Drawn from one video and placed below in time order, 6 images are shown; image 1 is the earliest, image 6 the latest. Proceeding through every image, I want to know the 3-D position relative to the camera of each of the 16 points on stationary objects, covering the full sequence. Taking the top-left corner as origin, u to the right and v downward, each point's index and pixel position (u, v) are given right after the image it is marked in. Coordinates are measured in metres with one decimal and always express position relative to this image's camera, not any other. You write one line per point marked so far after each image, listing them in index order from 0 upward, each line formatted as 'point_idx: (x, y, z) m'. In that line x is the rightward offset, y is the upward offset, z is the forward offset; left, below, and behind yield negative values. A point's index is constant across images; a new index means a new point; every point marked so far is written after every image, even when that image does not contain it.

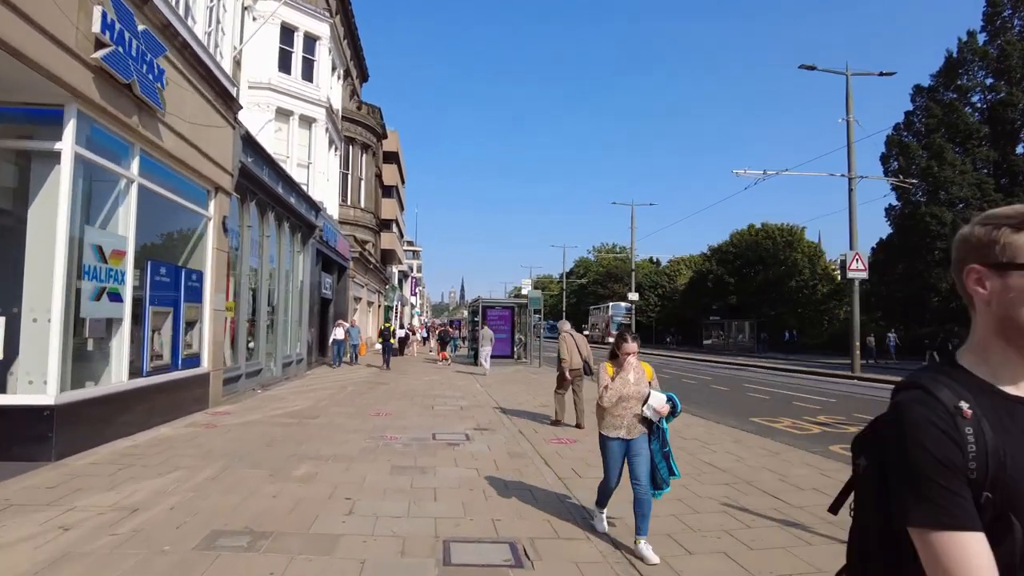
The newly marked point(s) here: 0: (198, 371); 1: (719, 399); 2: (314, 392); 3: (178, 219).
0: (-5.4, -1.4, +11.2) m
1: (+4.9, -2.7, +15.7) m
2: (-4.6, -2.4, +15.3) m
3: (-5.4, +1.1, +10.5) m
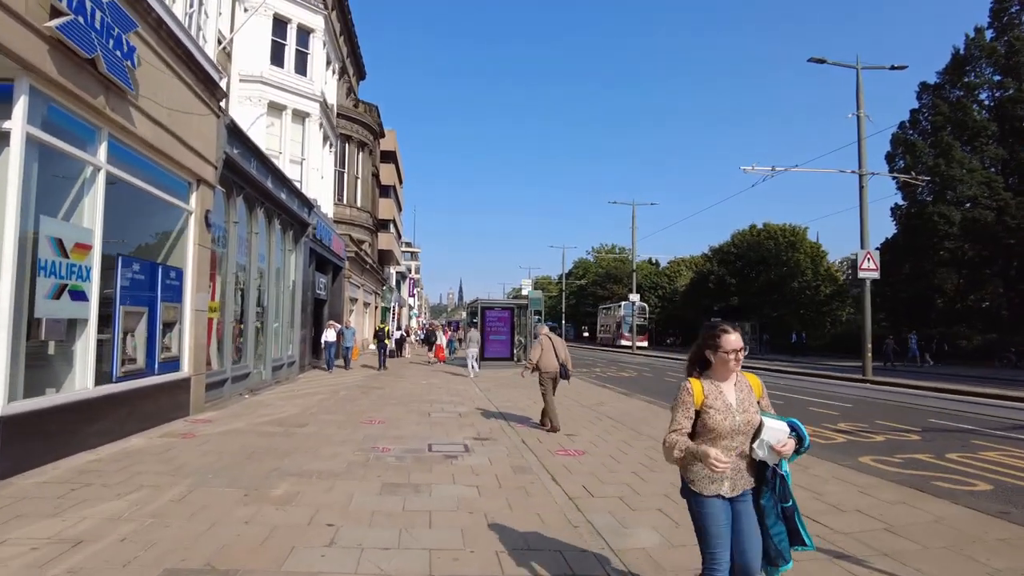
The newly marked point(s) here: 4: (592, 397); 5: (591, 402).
0: (-5.4, -1.4, +10.5) m
1: (+5.0, -2.7, +15.0) m
2: (-4.6, -2.4, +14.5) m
3: (-5.4, +1.2, +9.7) m
4: (+1.8, -2.5, +14.9) m
5: (+1.7, -2.5, +14.1) m
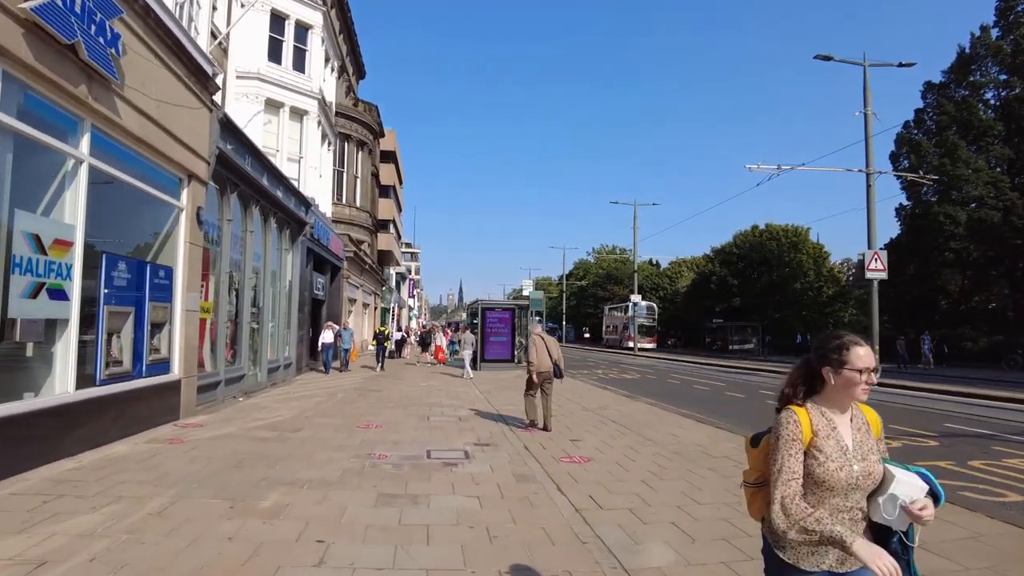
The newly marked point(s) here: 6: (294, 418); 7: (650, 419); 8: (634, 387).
0: (-5.3, -1.4, +10.1) m
1: (+5.0, -2.7, +14.6) m
2: (-4.6, -2.4, +14.1) m
3: (-5.3, +1.2, +9.4) m
4: (+1.9, -2.5, +14.5) m
5: (+1.7, -2.5, +13.7) m
6: (-3.8, -2.2, +11.3) m
7: (+2.5, -2.4, +11.8) m
8: (+3.6, -2.9, +19.0) m
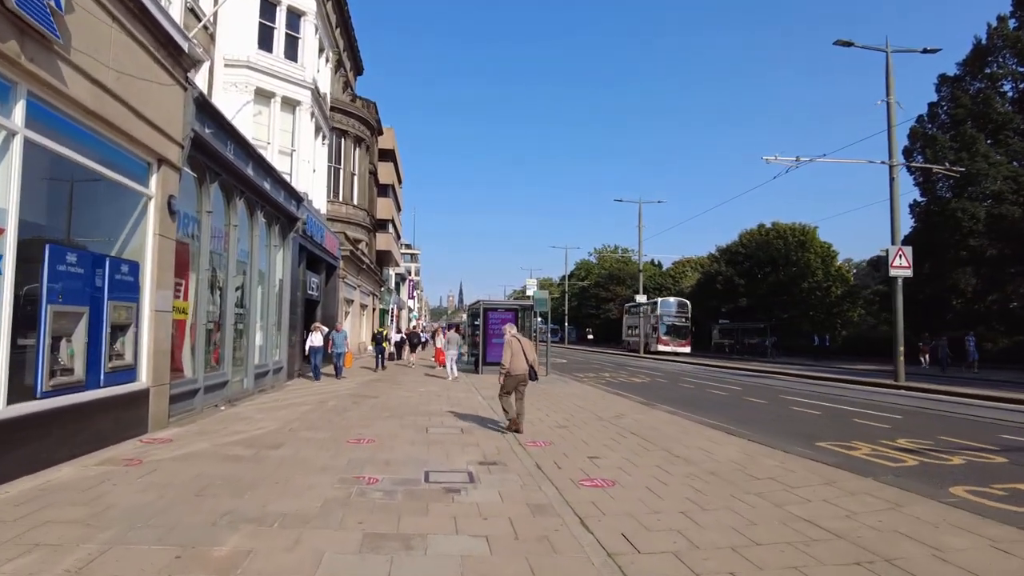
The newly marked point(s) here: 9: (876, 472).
0: (-5.2, -1.4, +8.9) m
1: (+5.1, -2.6, +13.4) m
2: (-4.4, -2.4, +13.0) m
3: (-5.2, +1.2, +8.2) m
4: (+2.0, -2.5, +13.4) m
5: (+1.9, -2.4, +12.6) m
6: (-3.6, -2.2, +10.1) m
7: (+2.6, -2.3, +10.6) m
8: (+3.7, -2.9, +17.9) m
9: (+4.2, -2.1, +7.5) m
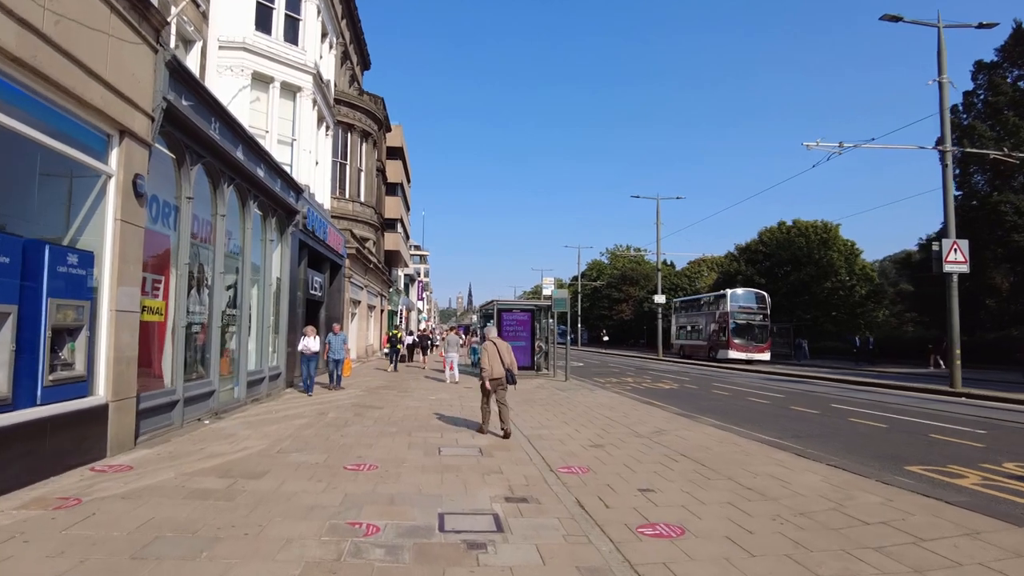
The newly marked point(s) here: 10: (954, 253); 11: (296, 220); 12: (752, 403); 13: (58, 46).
0: (-4.8, -1.3, +7.4) m
1: (+5.6, -2.6, +11.7) m
2: (-4.0, -2.4, +11.4) m
3: (-4.9, +1.3, +6.7) m
4: (+2.4, -2.4, +11.7) m
5: (+2.3, -2.4, +10.9) m
6: (-3.3, -2.2, +8.5) m
7: (+3.0, -2.3, +9.0) m
8: (+4.2, -2.8, +16.2) m
9: (+4.5, -2.0, +5.8) m
10: (+12.6, +1.0, +18.5) m
11: (-5.9, +1.8, +17.8) m
12: (+6.0, -2.9, +16.3) m
13: (-4.6, +2.5, +6.7) m
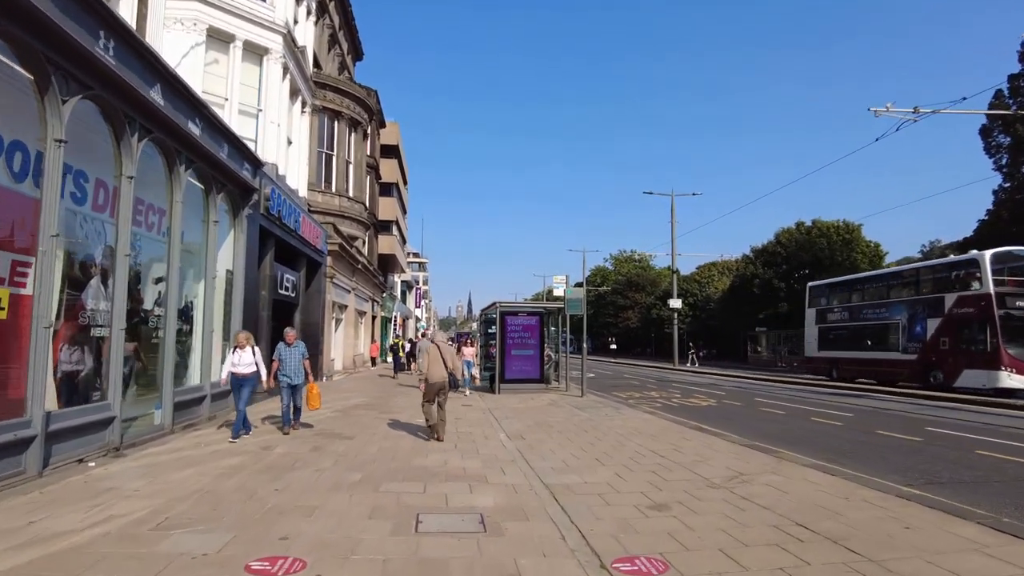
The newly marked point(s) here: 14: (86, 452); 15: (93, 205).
0: (-4.7, -1.1, +4.1) m
1: (+5.7, -2.4, +8.4) m
2: (-3.8, -2.2, +8.1) m
3: (-4.7, +1.5, +3.4) m
4: (+2.6, -2.2, +8.4) m
5: (+2.4, -2.2, +7.6) m
6: (-3.1, -1.9, +5.2) m
7: (+3.2, -2.0, +5.6) m
8: (+4.4, -2.7, +12.9) m
9: (+4.7, -1.8, +2.5) m
10: (+12.7, +1.1, +15.2) m
11: (-5.7, +1.9, +14.5) m
12: (+6.2, -2.8, +12.9) m
13: (-4.5, +2.7, +3.5) m
14: (-5.3, -2.0, +8.2) m
15: (-5.4, +1.0, +8.6) m
